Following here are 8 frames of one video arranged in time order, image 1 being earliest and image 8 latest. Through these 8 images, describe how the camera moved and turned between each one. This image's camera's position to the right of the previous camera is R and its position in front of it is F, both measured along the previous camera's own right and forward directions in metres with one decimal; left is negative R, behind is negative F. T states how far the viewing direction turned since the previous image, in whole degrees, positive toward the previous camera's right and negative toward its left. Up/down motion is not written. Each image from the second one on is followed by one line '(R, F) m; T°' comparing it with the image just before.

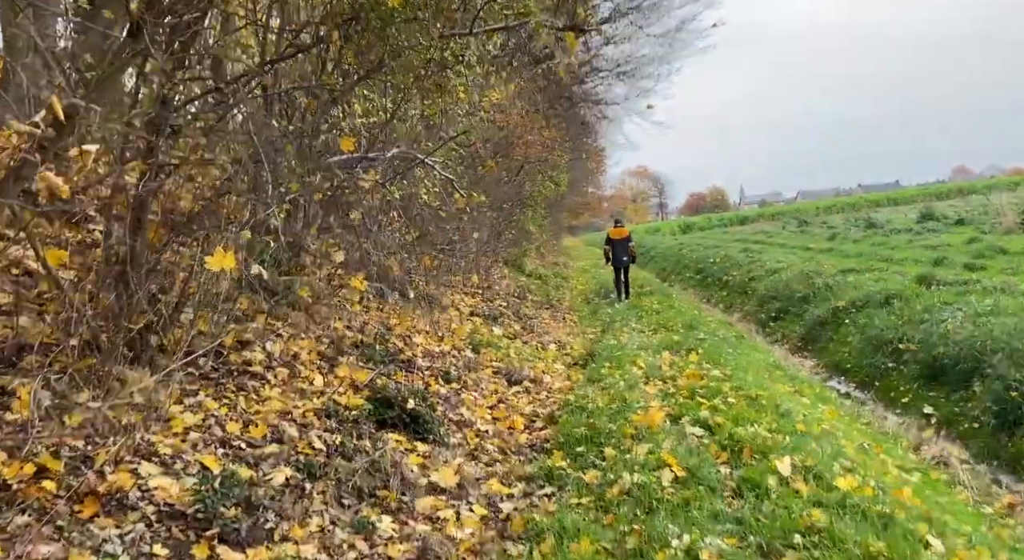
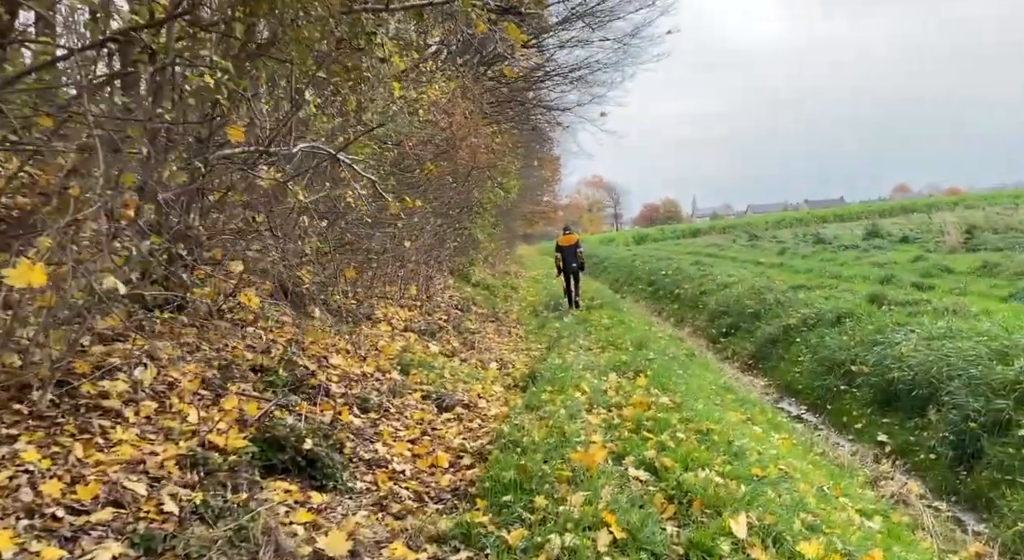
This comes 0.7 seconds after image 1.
(+0.2, +0.9) m; +3°
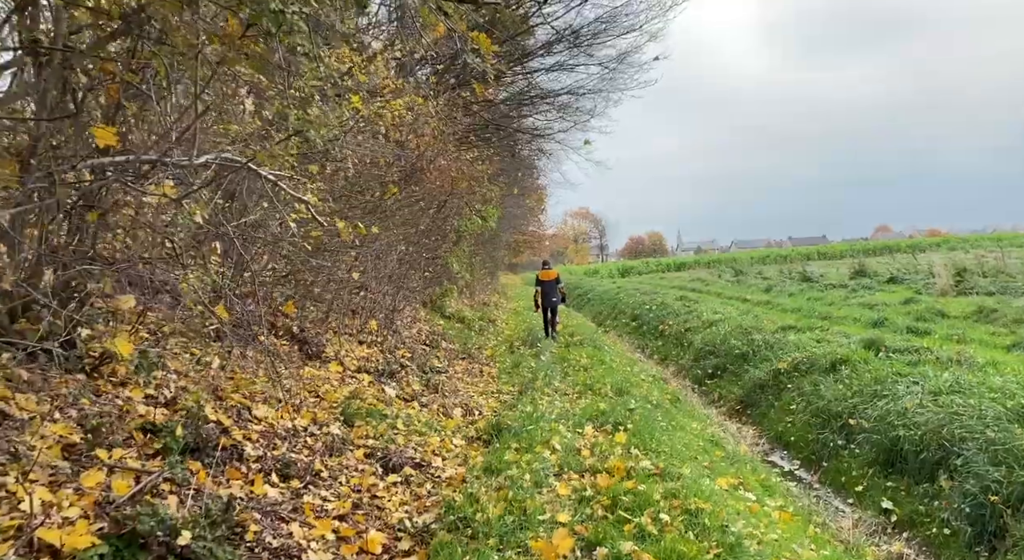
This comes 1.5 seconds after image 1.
(+0.2, +1.2) m; +1°
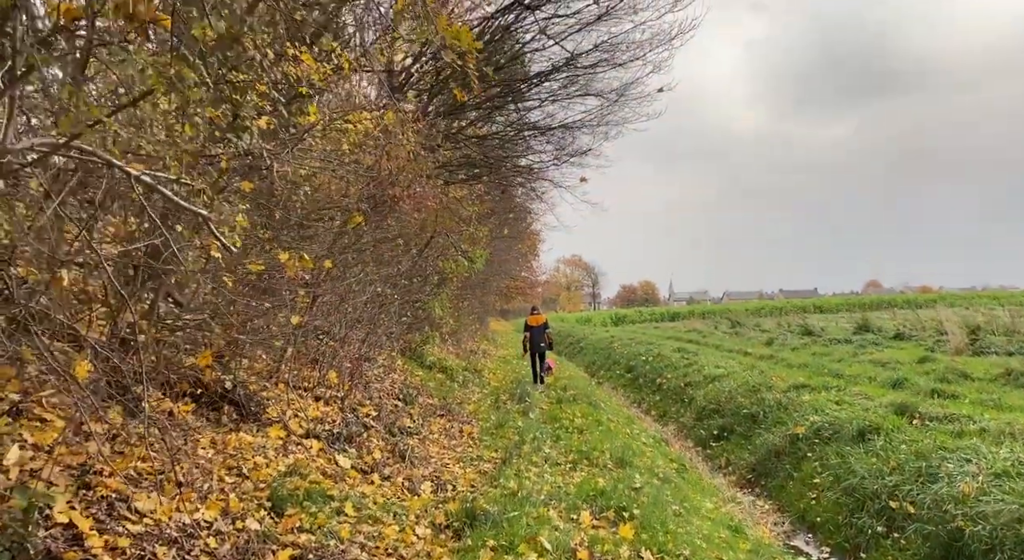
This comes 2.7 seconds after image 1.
(+0.1, +1.8) m; 0°
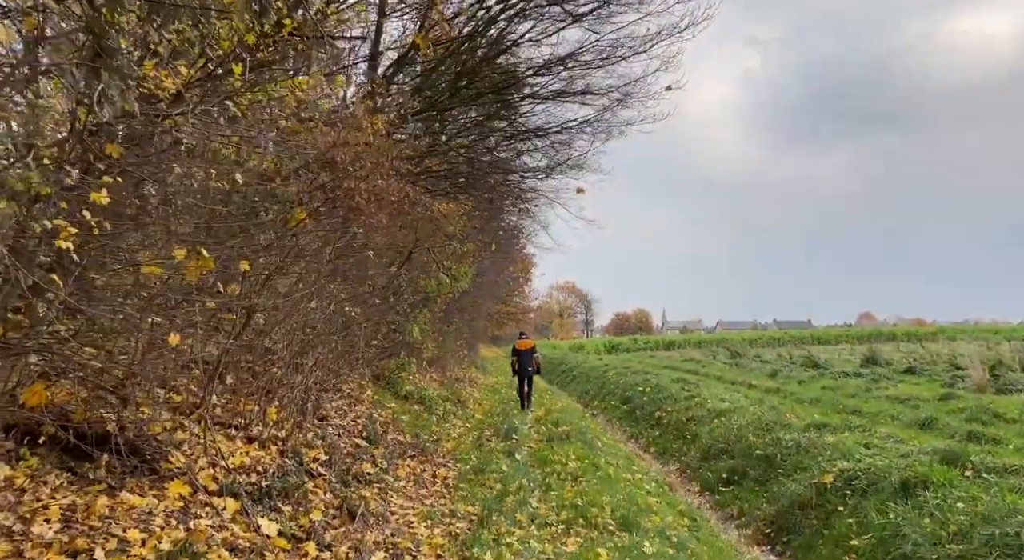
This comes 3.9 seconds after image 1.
(+0.1, +2.0) m; 0°
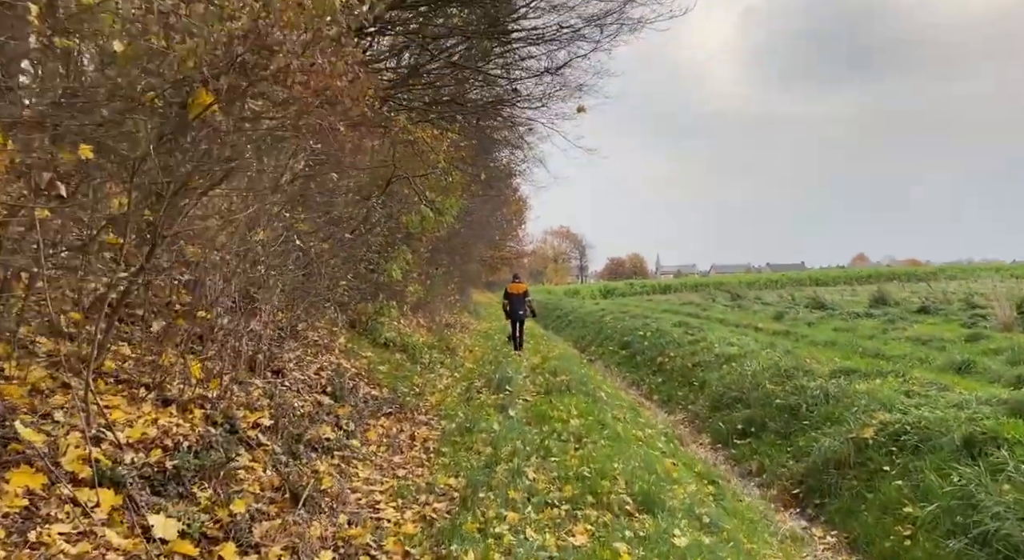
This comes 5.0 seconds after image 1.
(0.0, +1.9) m; 0°
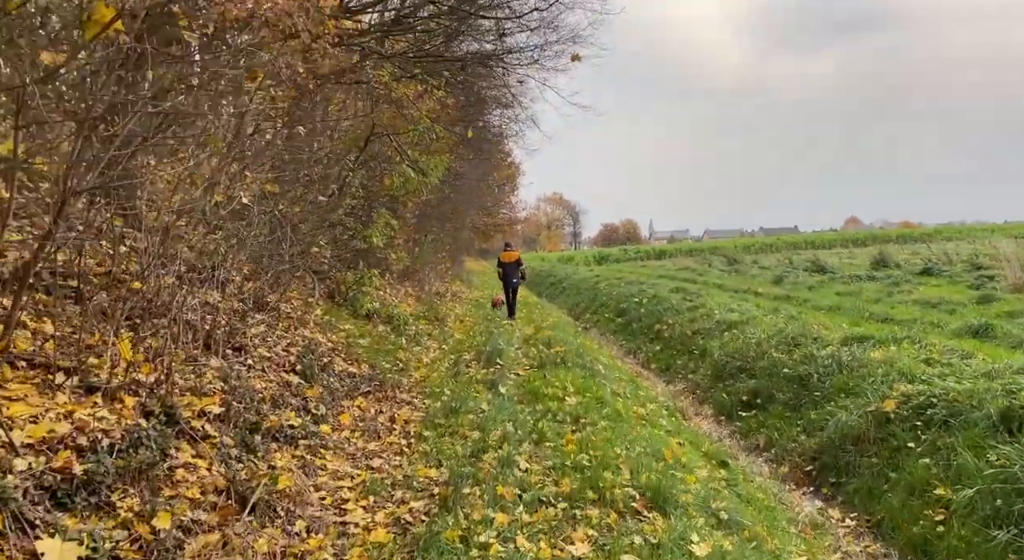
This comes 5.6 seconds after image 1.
(+0.1, +1.0) m; 0°
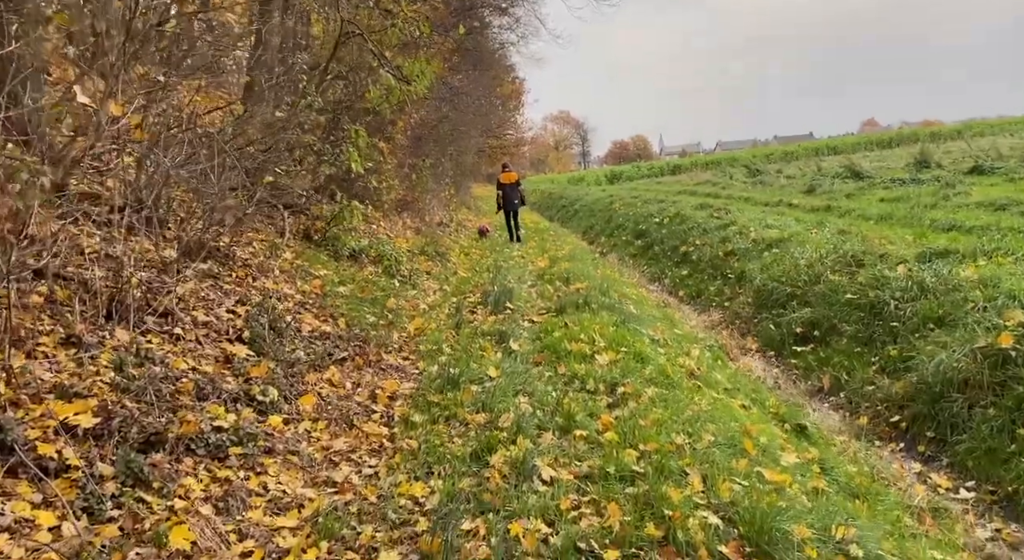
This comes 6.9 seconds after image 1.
(0.0, +2.2) m; -1°
